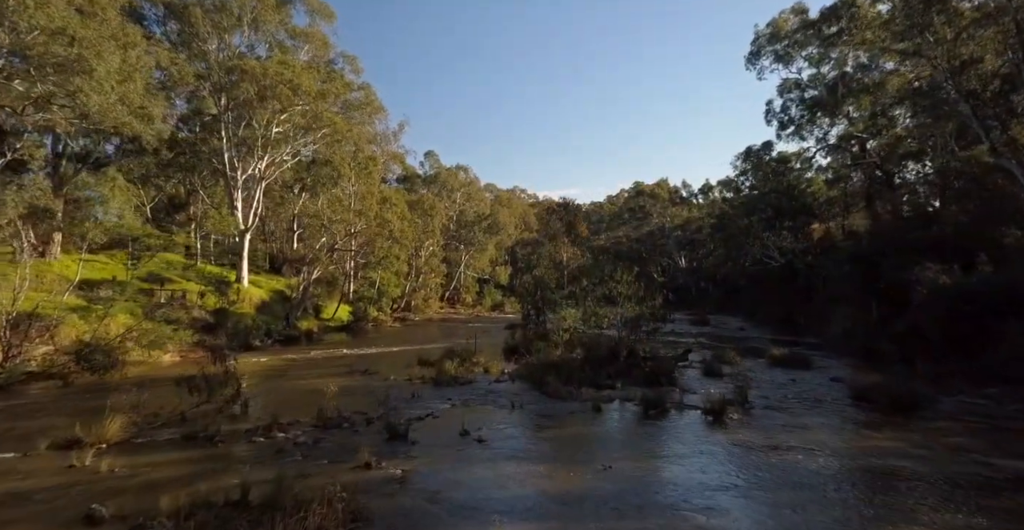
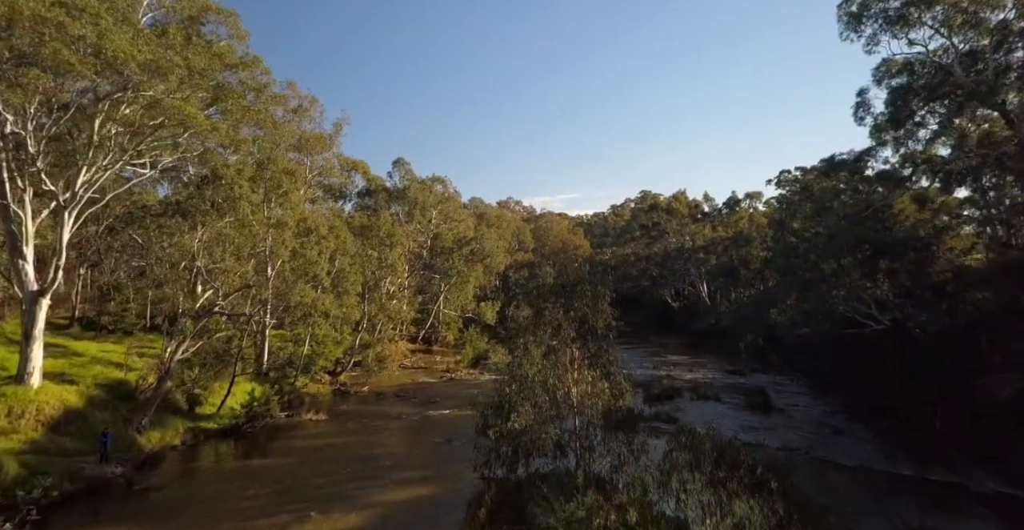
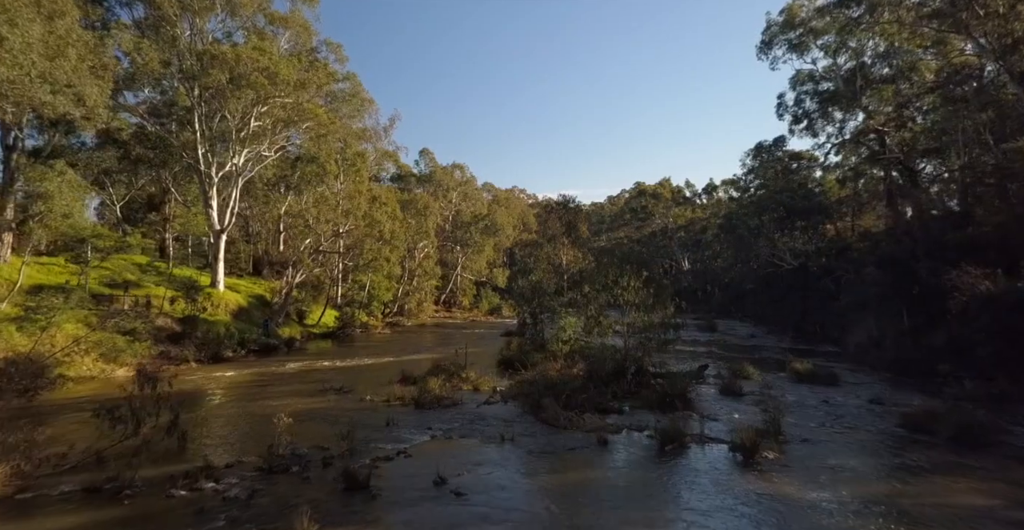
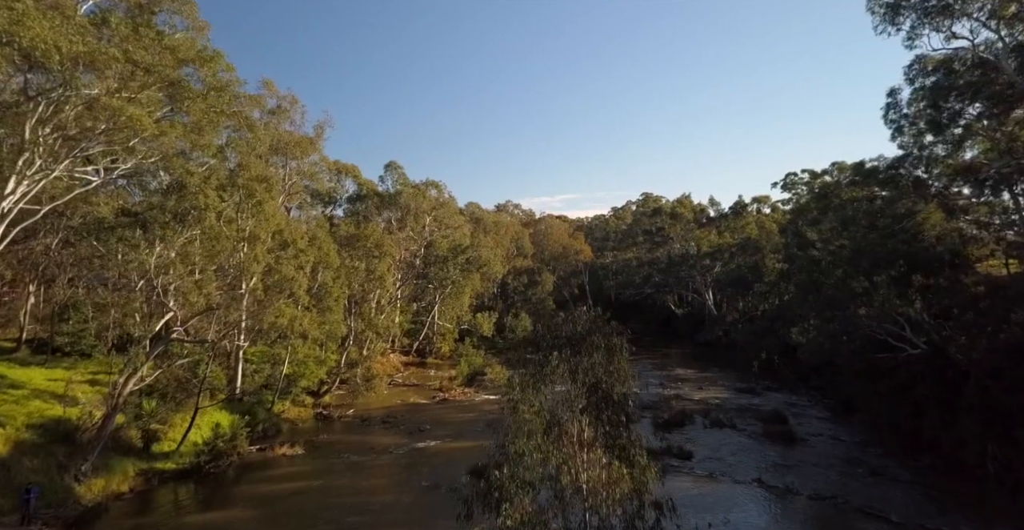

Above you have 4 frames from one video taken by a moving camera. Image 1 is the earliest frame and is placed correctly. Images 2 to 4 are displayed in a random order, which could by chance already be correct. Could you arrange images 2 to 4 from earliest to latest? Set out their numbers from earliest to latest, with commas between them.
3, 2, 4
